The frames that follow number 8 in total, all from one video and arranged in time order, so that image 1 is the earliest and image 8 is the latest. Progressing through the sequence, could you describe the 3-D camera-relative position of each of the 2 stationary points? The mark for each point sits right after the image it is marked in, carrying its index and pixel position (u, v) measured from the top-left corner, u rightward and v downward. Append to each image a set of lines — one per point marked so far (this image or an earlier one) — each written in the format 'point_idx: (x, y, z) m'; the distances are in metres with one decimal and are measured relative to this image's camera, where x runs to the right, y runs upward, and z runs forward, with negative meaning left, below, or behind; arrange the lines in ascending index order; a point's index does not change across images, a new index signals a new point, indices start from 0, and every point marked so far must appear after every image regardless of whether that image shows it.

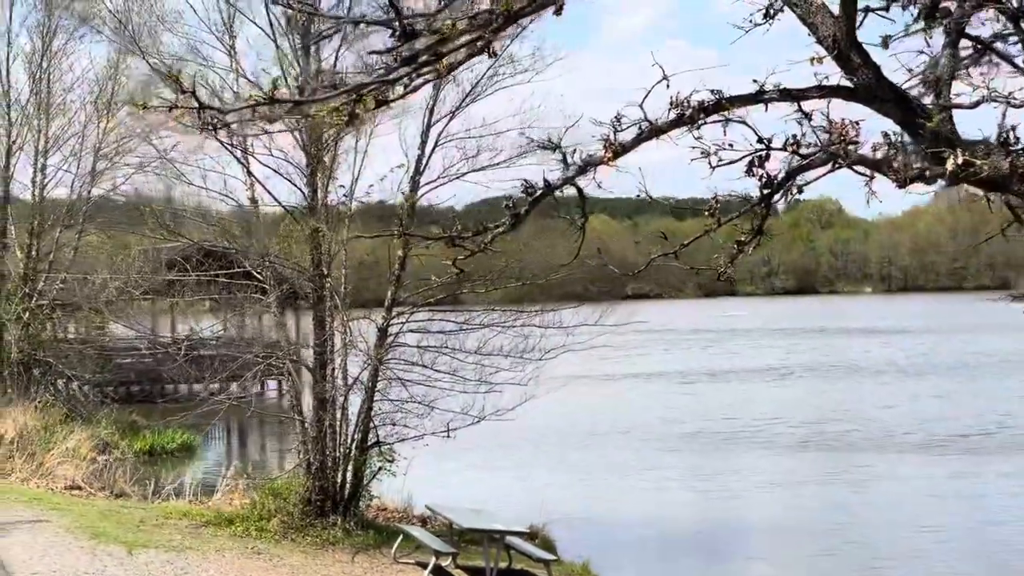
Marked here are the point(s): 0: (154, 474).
0: (-5.0, -2.7, +17.8) m
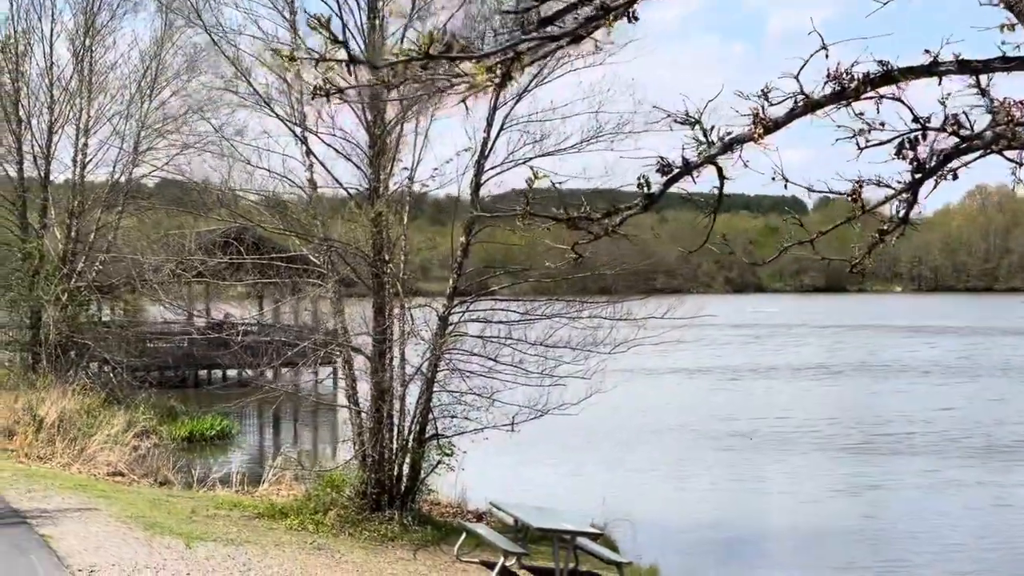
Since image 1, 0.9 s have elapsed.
0: (-4.4, -2.4, +17.5) m
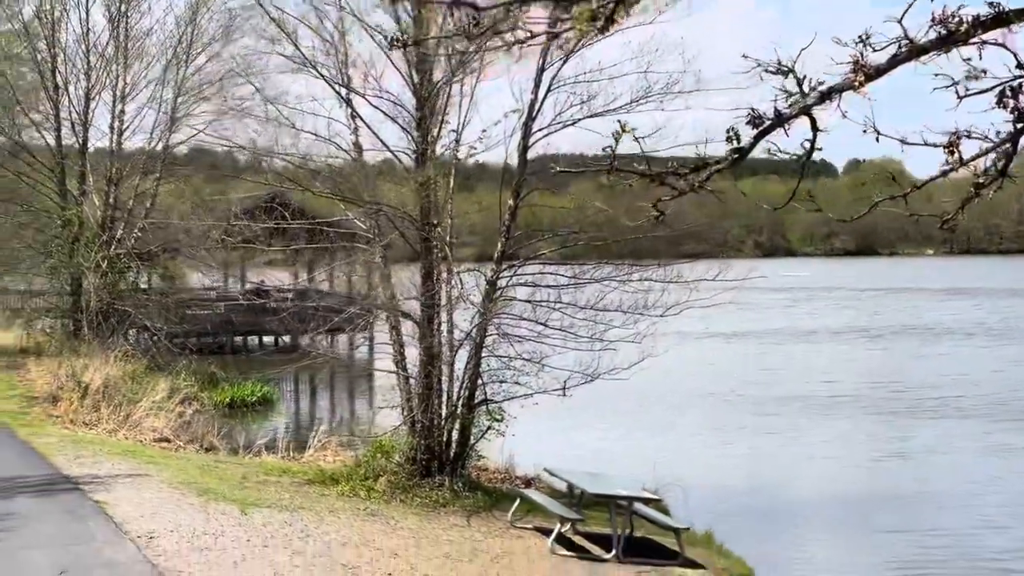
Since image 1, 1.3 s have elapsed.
0: (-3.8, -2.0, +17.5) m
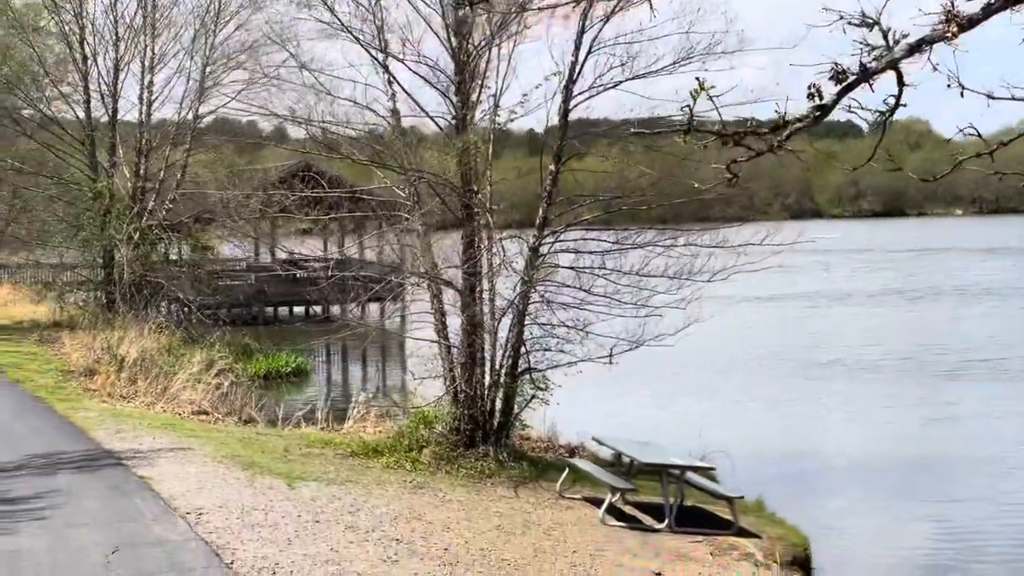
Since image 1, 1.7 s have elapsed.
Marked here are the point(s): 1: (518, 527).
0: (-3.3, -1.6, +17.4) m
1: (0.0, -1.5, +7.9) m
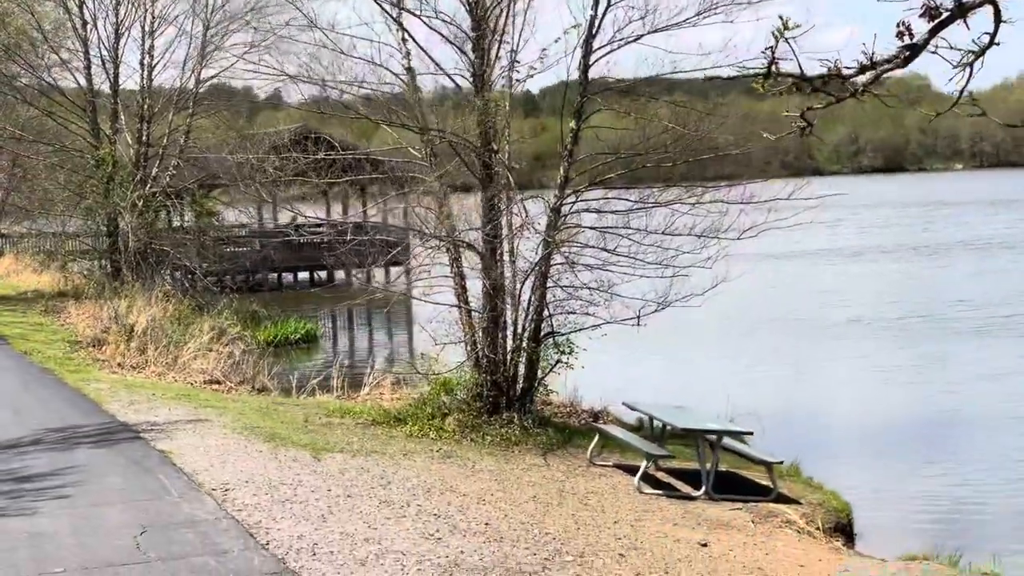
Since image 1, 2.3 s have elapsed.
0: (-3.1, -1.1, +17.1) m
1: (+0.3, -1.3, +7.6) m
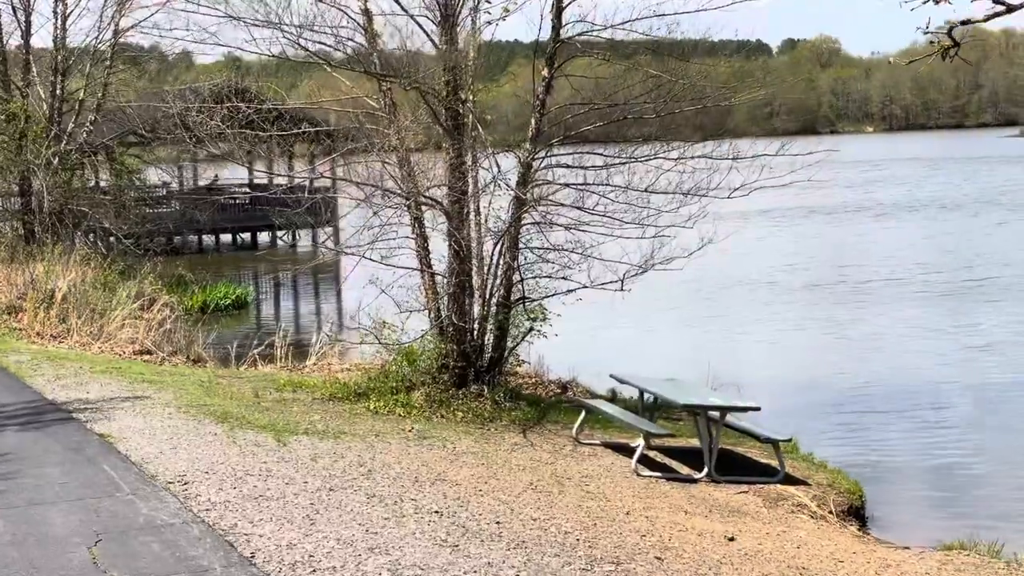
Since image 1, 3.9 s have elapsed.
0: (-3.7, -0.6, +16.1) m
1: (+0.2, -1.1, +6.9) m
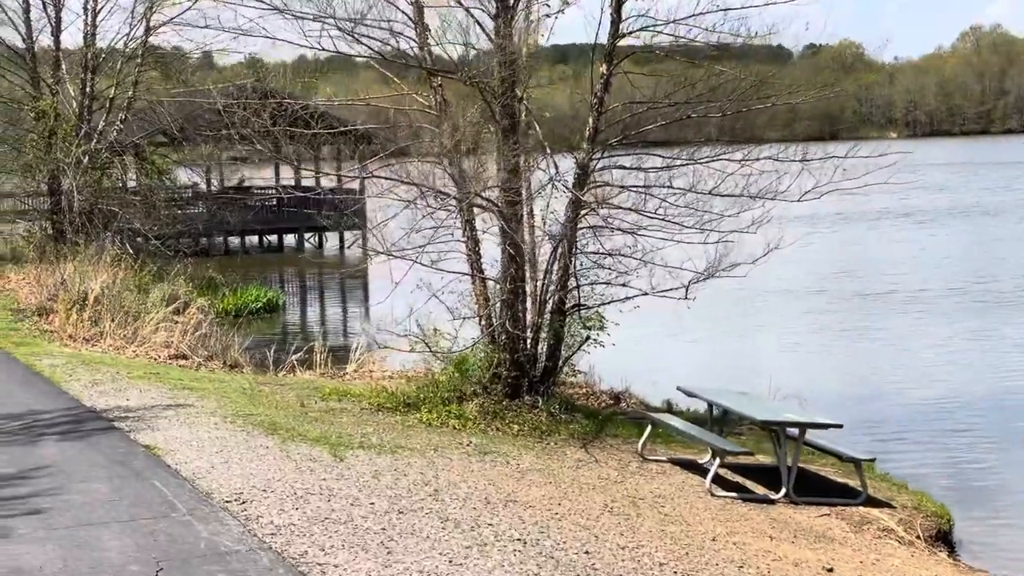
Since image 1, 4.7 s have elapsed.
0: (-3.2, -0.7, +15.7) m
1: (+0.6, -1.1, +6.4) m
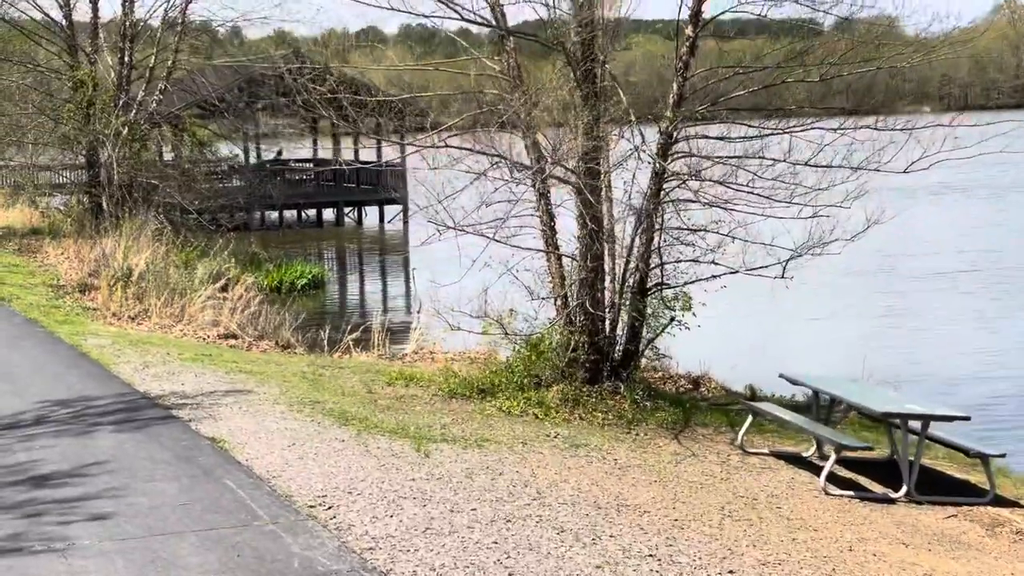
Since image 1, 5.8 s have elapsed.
0: (-2.5, -0.4, +15.2) m
1: (+1.1, -1.0, +5.8) m
